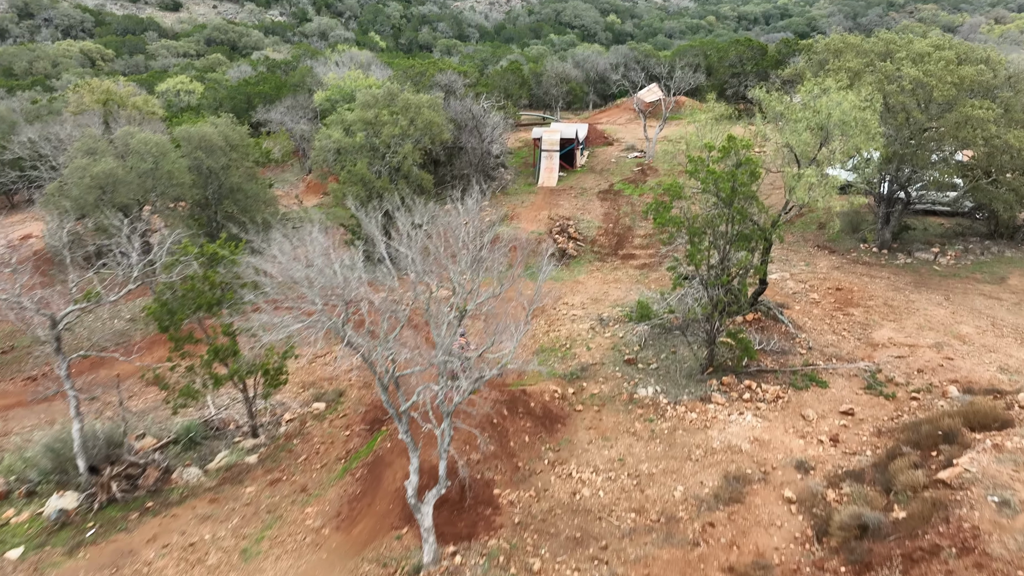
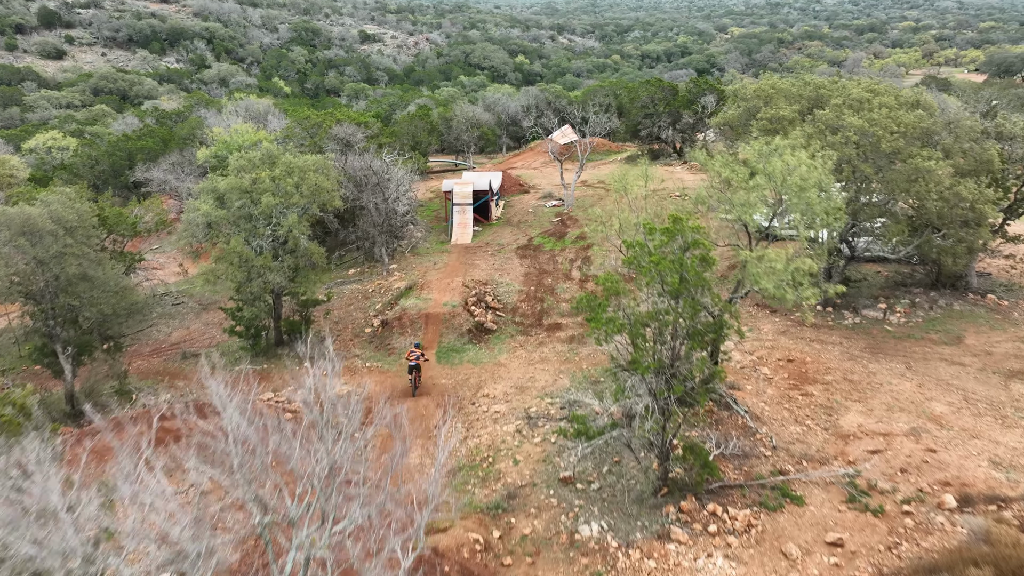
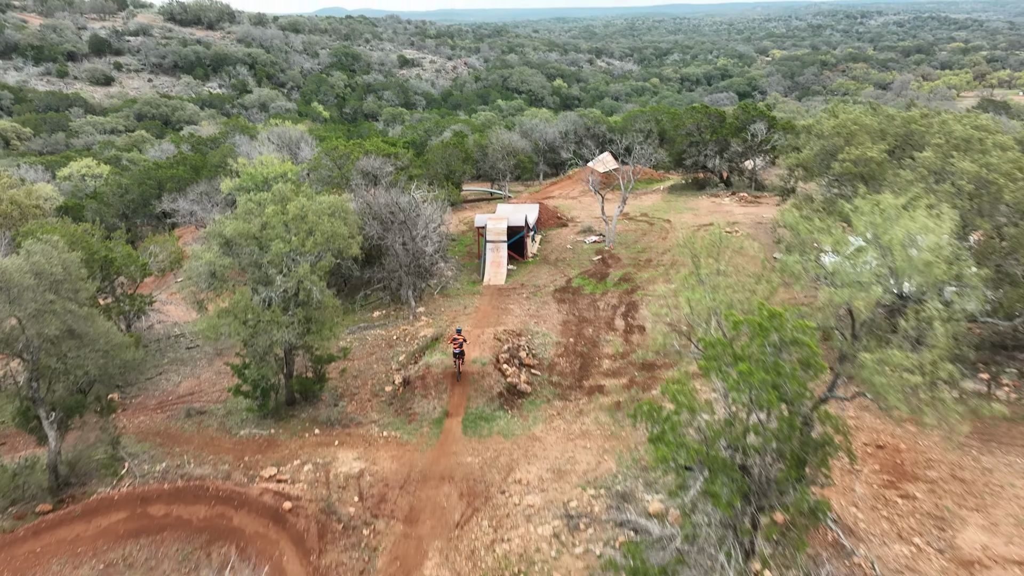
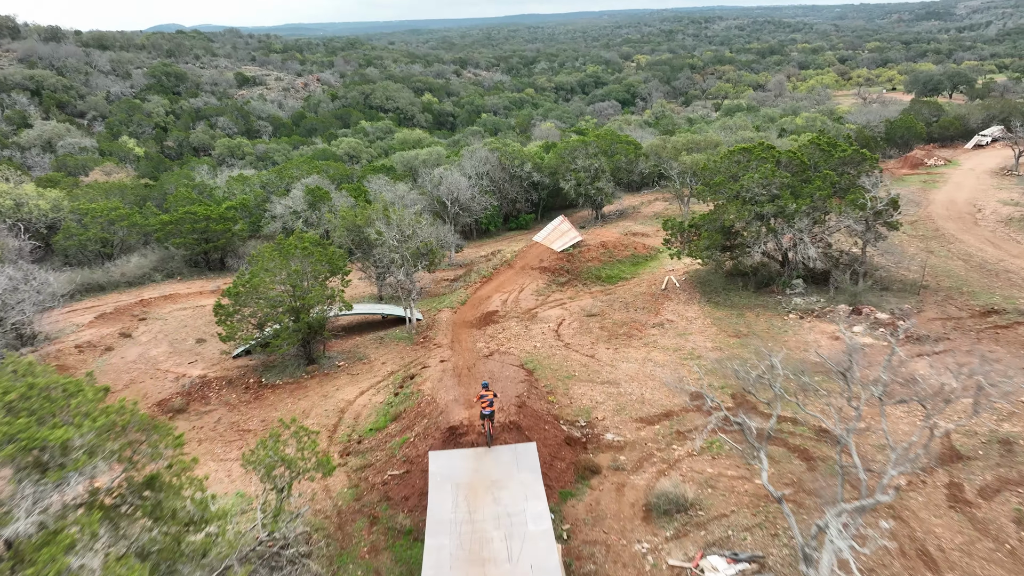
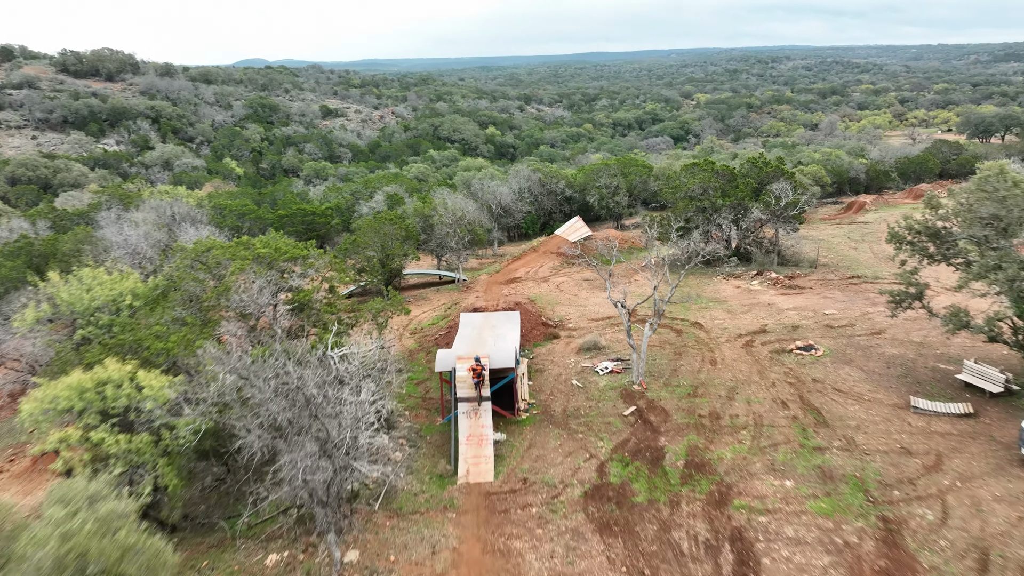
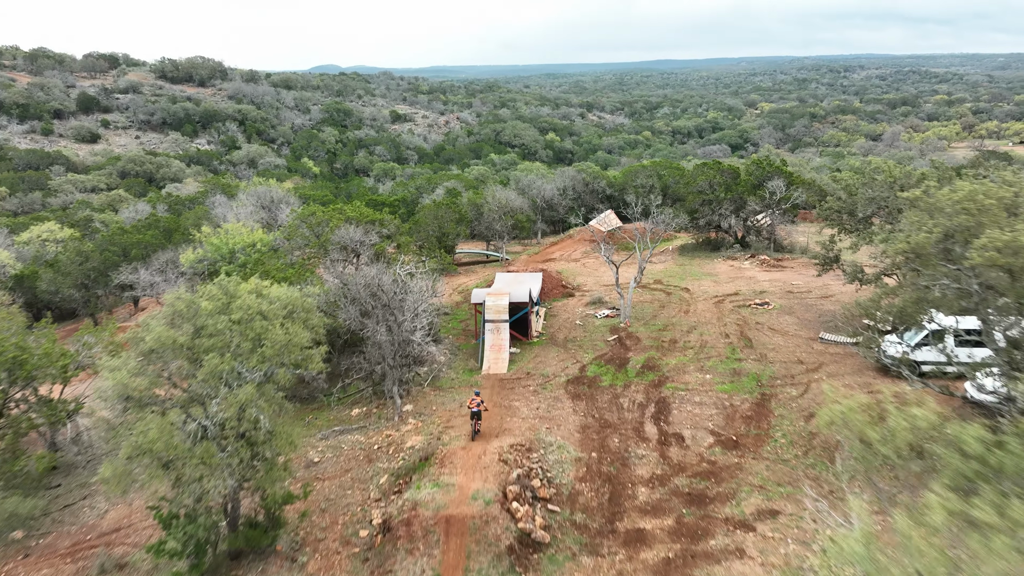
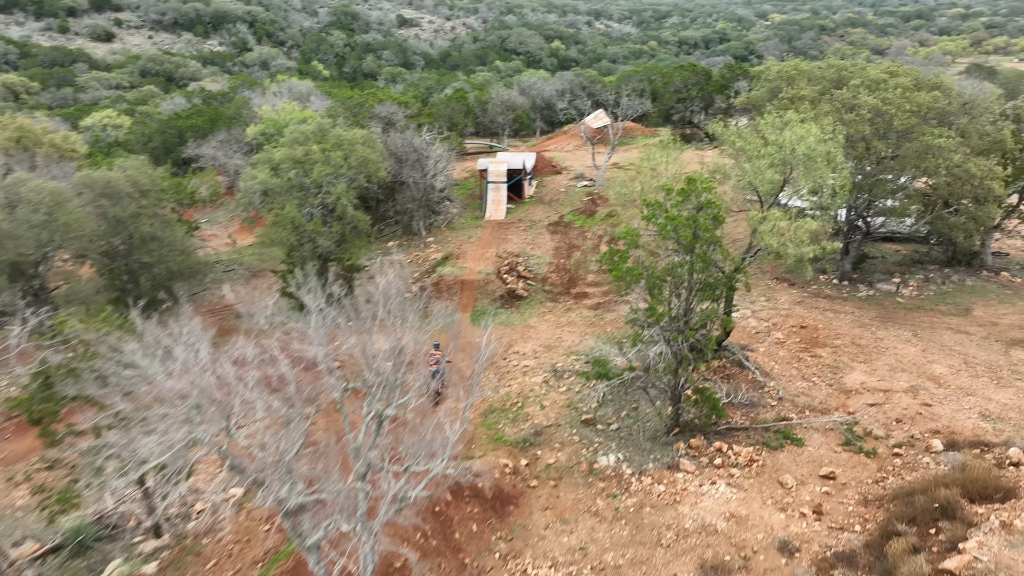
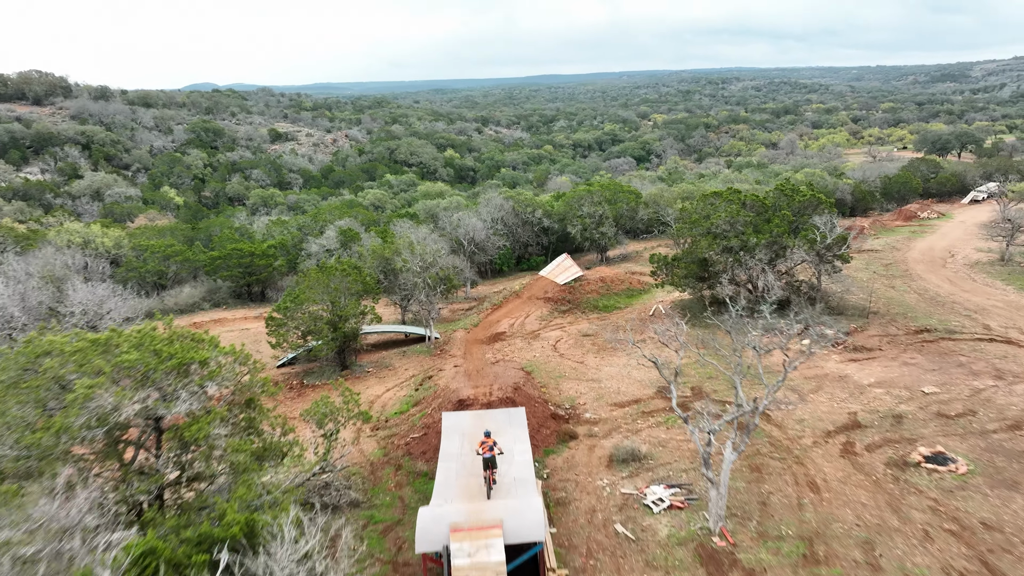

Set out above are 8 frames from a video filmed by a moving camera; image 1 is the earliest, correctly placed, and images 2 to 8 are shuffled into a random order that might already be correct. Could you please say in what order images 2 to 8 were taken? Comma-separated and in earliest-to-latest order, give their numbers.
7, 2, 3, 6, 5, 8, 4
